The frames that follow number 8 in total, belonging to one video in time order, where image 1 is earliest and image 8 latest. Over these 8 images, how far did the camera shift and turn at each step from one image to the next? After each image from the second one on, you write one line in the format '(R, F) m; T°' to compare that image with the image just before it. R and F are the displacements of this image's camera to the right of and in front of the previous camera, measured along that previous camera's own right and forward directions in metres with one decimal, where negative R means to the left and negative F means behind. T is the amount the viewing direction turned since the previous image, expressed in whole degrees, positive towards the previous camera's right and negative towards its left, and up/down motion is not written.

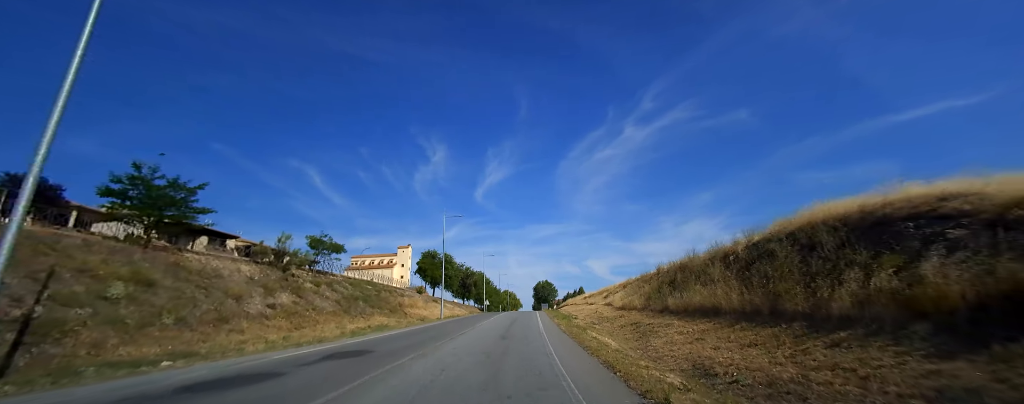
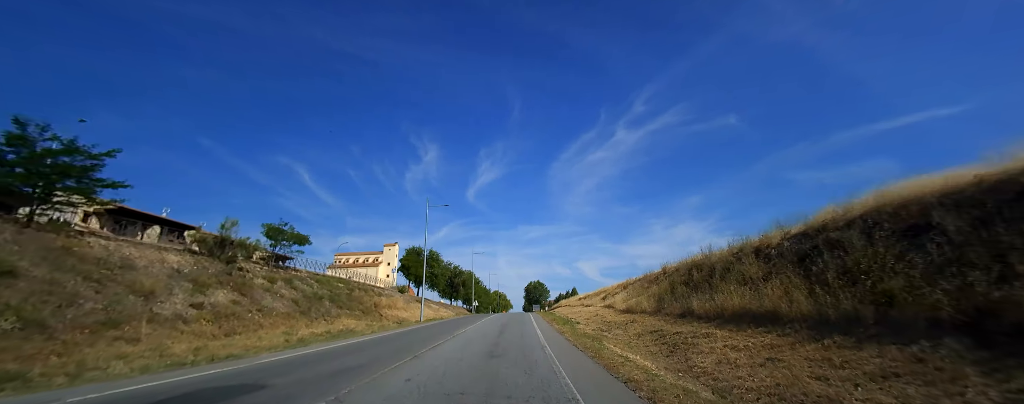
(0.0, +4.8) m; +1°
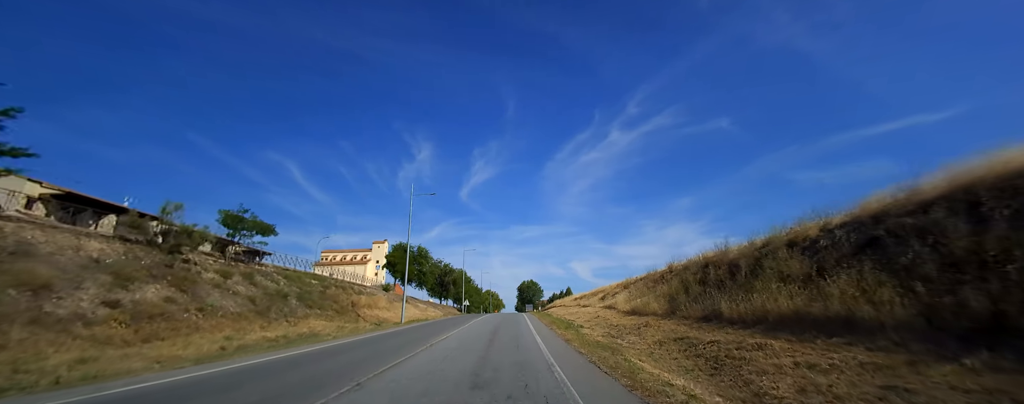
(0.0, +3.5) m; +1°
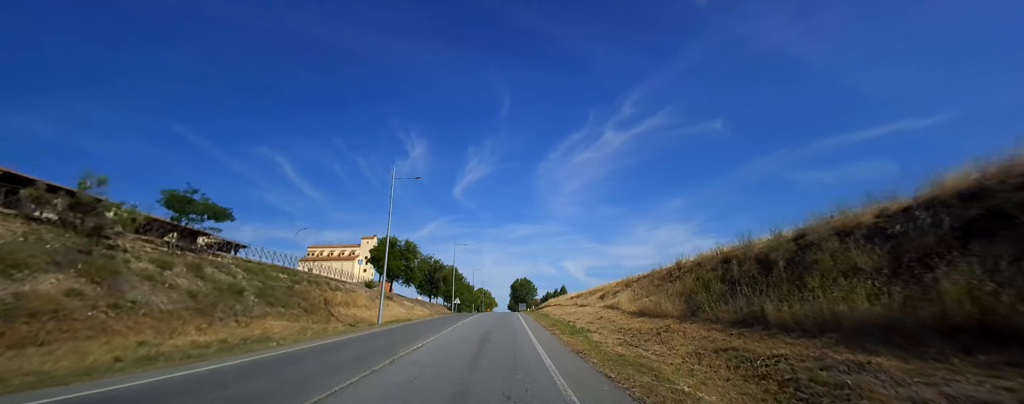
(-0.1, +3.5) m; +1°
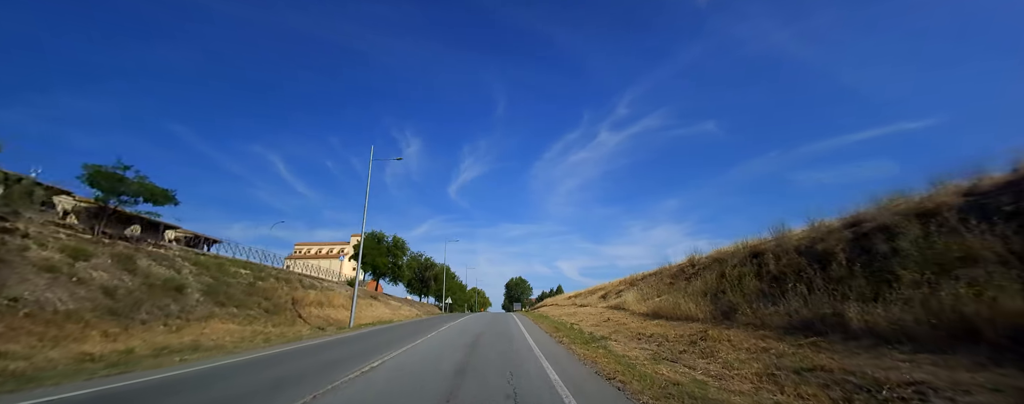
(-0.1, +3.5) m; +1°
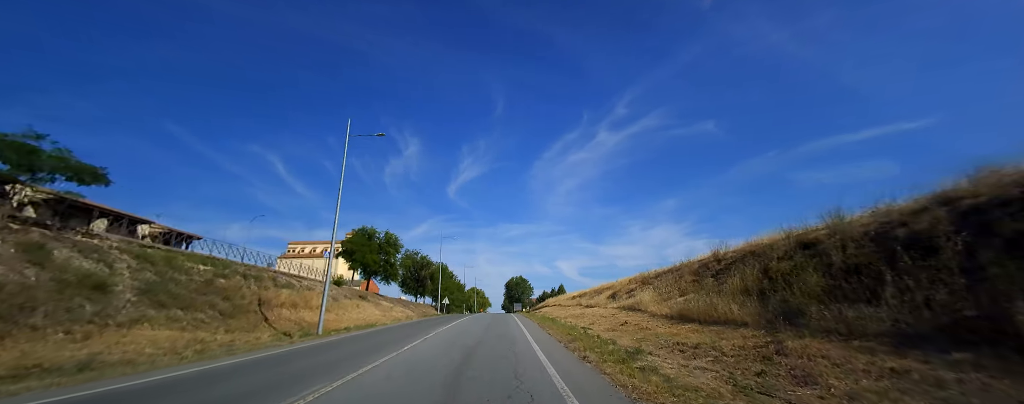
(-0.1, +3.5) m; 0°
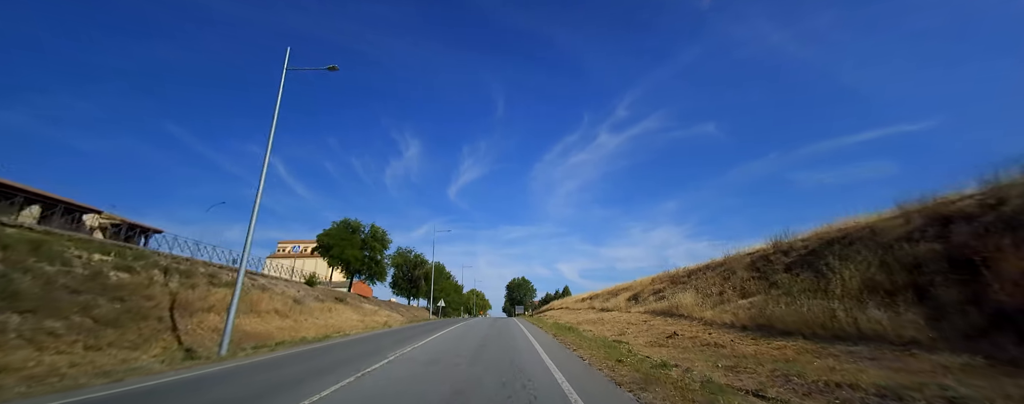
(-0.2, +5.8) m; 0°
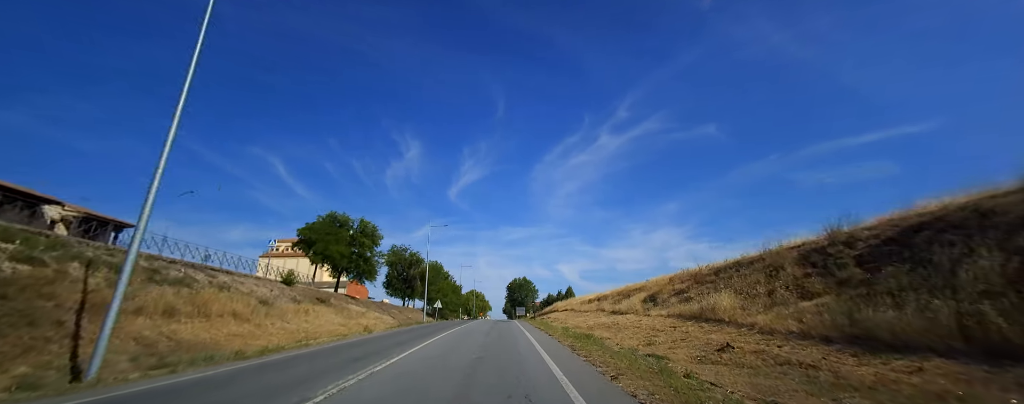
(-0.1, +3.4) m; 0°
